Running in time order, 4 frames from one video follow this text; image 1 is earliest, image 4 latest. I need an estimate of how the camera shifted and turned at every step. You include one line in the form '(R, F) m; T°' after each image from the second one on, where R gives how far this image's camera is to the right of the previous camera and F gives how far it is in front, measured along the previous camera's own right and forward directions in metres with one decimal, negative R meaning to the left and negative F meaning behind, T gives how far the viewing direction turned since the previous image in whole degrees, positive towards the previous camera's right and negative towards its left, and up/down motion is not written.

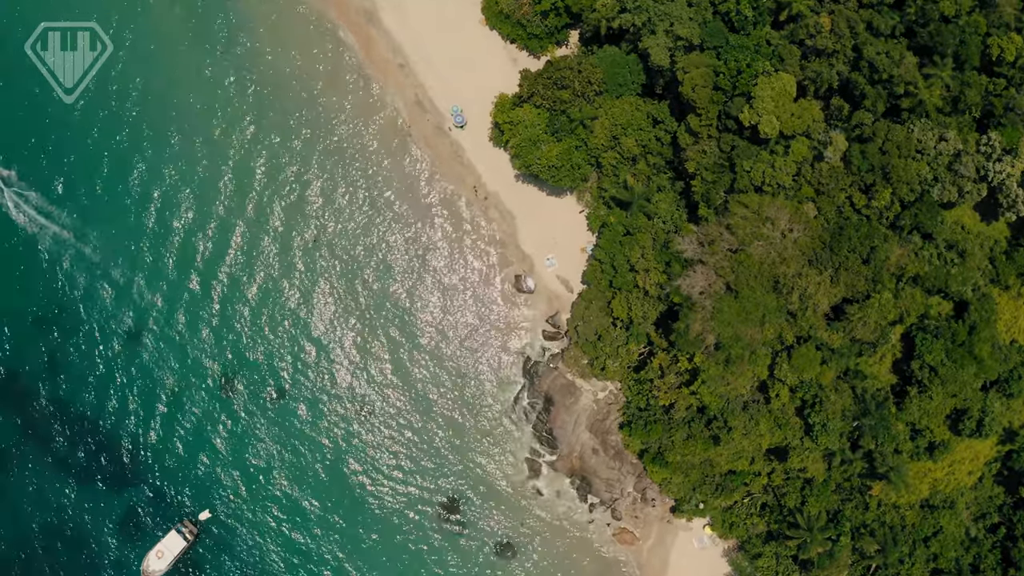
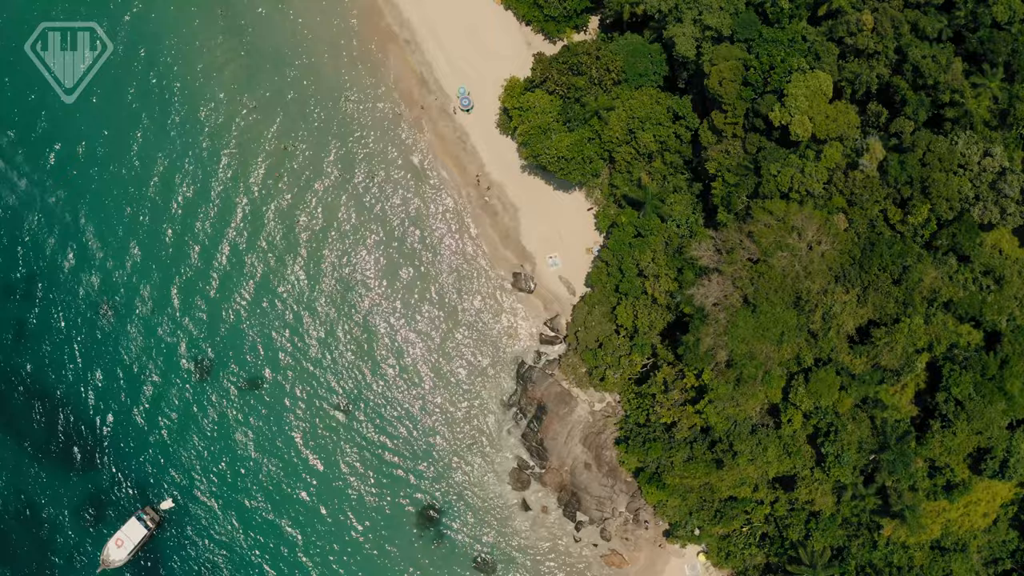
(+0.1, +2.6) m; 0°
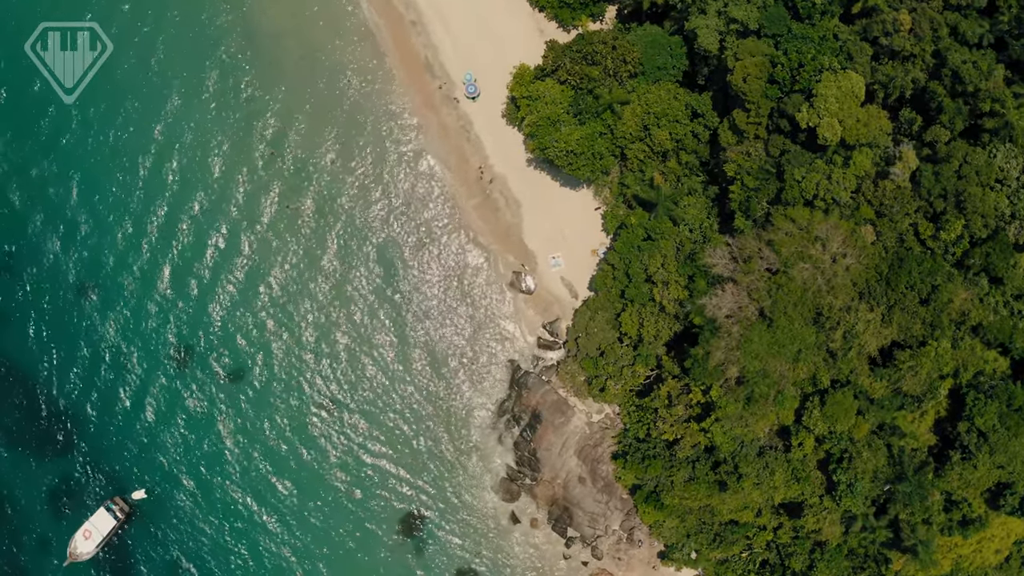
(+0.1, +2.0) m; 0°
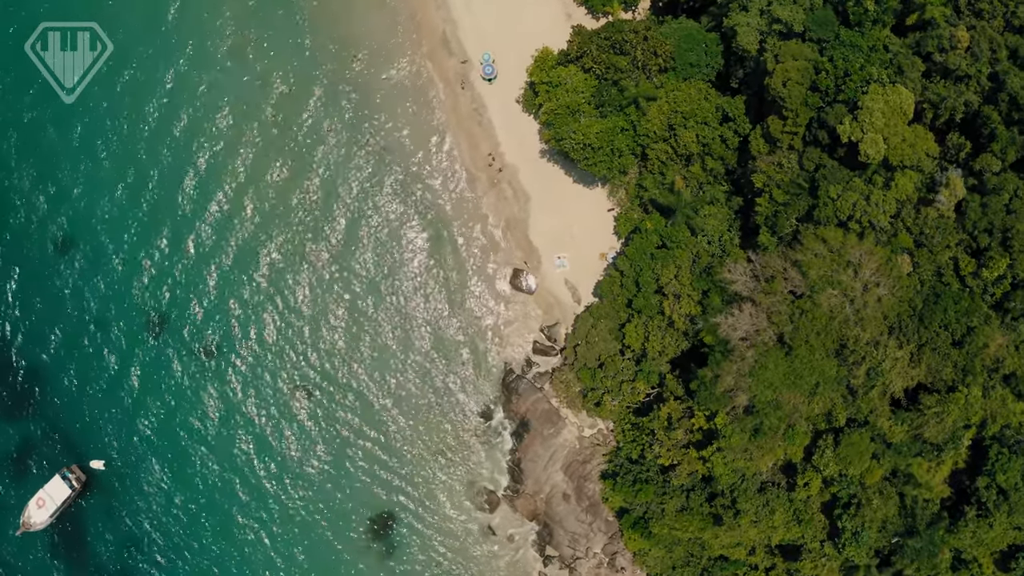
(+0.1, +2.2) m; 0°
